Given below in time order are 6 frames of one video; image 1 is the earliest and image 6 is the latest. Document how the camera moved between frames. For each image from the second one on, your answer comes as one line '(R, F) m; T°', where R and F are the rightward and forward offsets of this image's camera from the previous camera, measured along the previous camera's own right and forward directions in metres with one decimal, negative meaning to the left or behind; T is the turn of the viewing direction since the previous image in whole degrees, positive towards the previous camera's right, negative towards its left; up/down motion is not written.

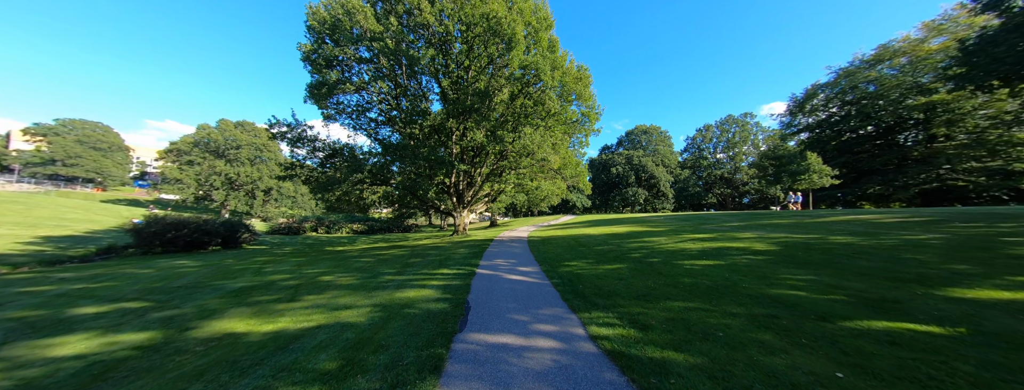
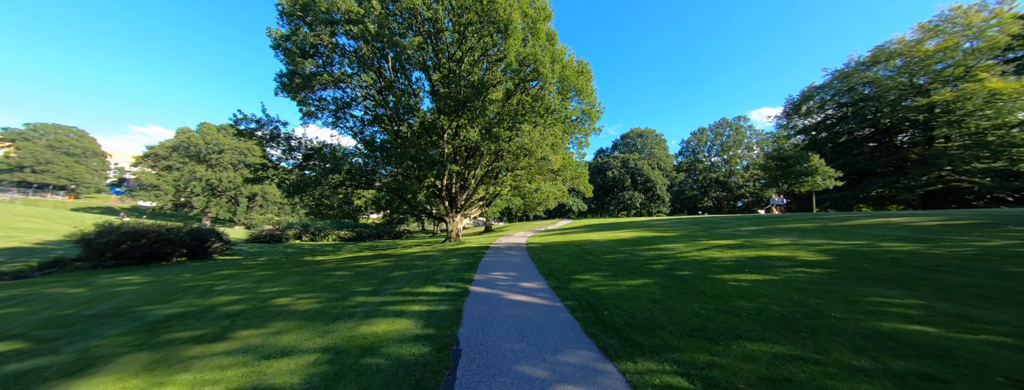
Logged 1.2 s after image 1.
(-0.2, +1.3) m; +1°
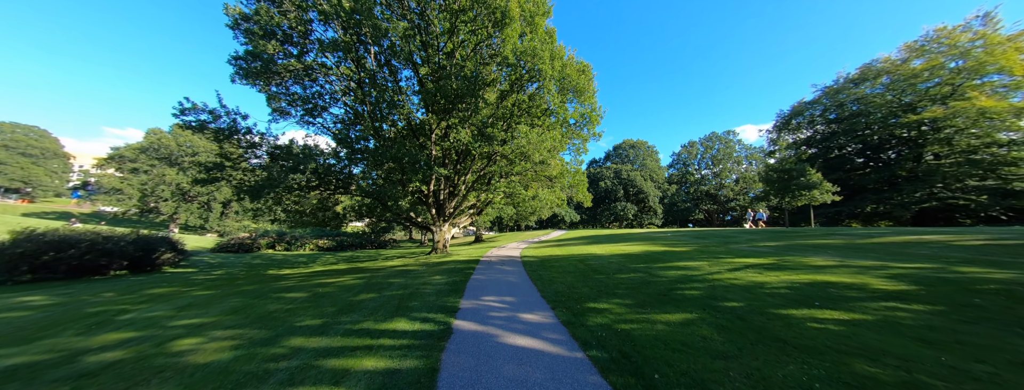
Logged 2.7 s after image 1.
(-0.2, +1.5) m; +2°
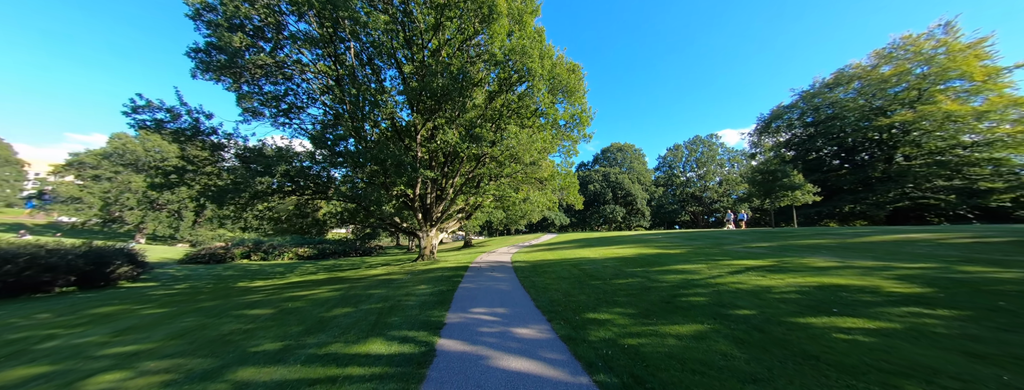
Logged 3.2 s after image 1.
(0.0, +0.5) m; +2°
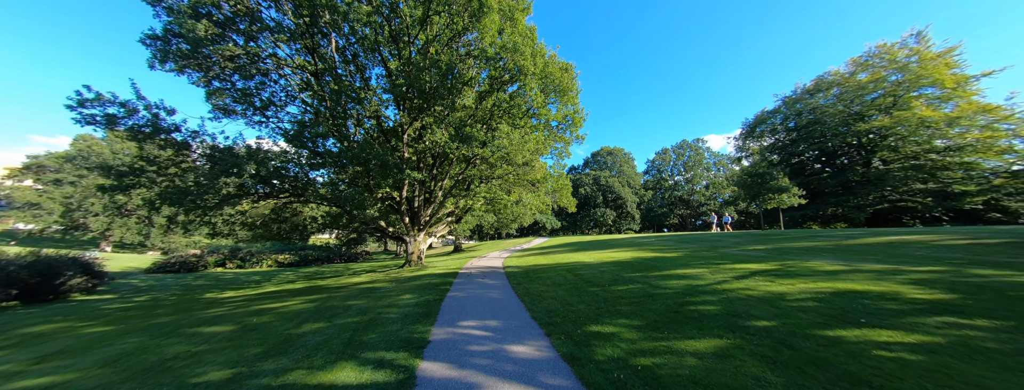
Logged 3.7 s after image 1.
(0.0, +0.5) m; +2°
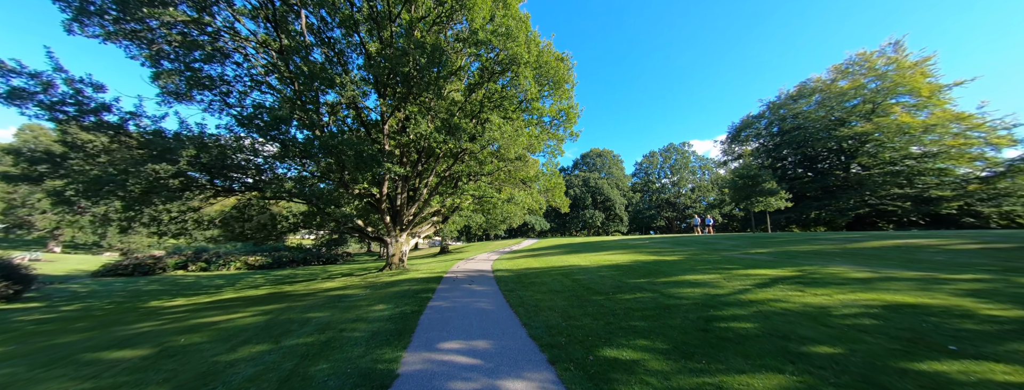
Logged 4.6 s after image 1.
(-0.1, +1.0) m; +3°
